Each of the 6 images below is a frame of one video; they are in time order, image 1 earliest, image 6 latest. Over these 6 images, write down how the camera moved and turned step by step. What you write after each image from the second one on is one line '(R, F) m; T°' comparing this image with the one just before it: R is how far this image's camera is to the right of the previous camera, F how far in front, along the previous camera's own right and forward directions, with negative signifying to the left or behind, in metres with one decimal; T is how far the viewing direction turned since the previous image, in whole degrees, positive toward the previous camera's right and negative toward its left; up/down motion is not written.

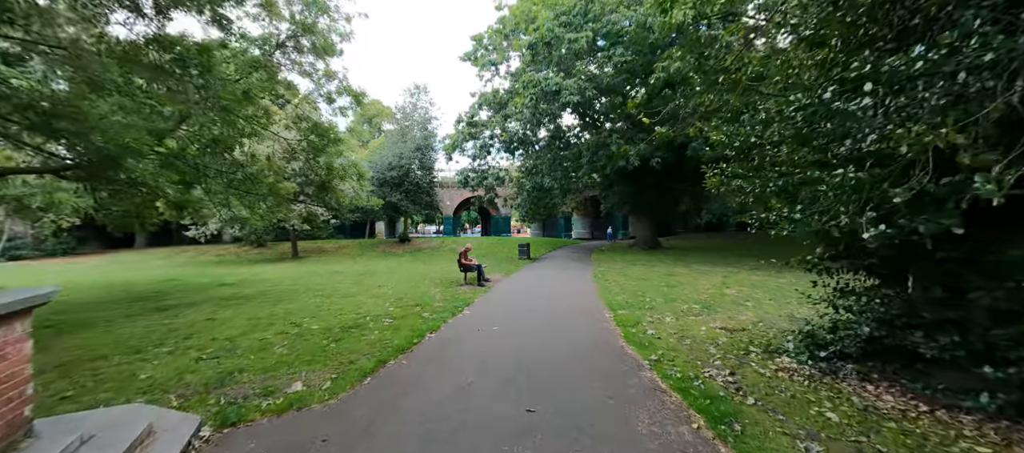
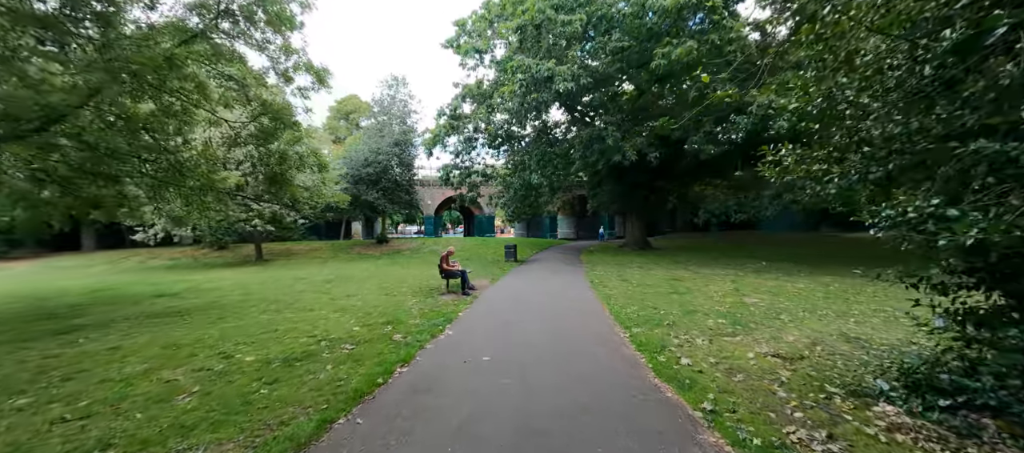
(-0.2, +1.5) m; +2°
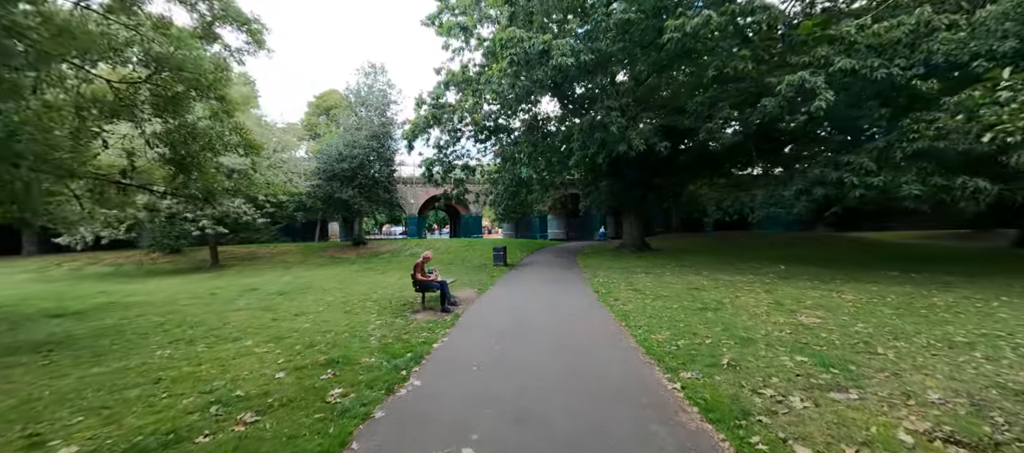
(-0.1, +2.1) m; +2°
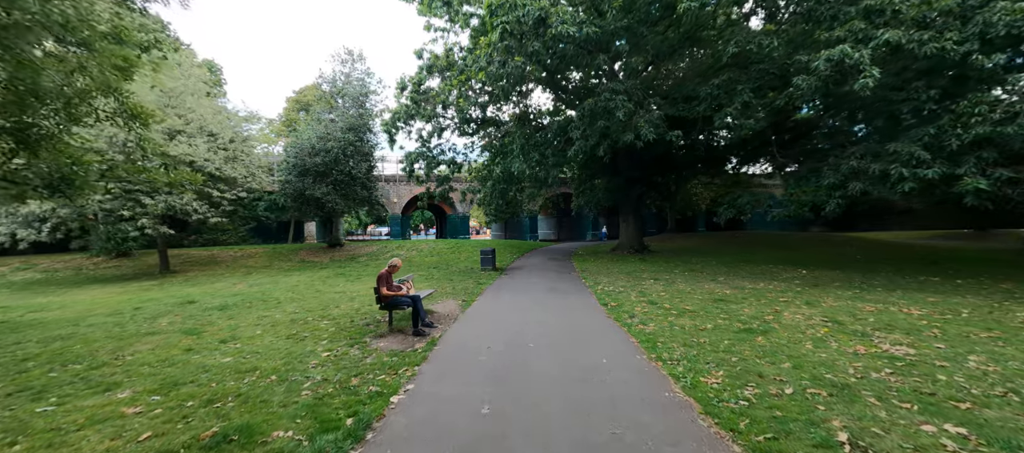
(-0.1, +1.8) m; +2°
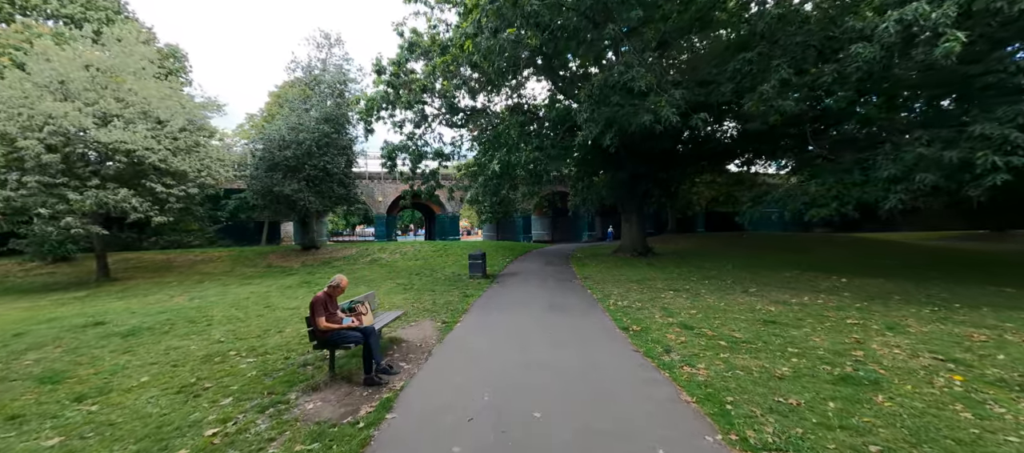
(0.0, +2.0) m; +1°
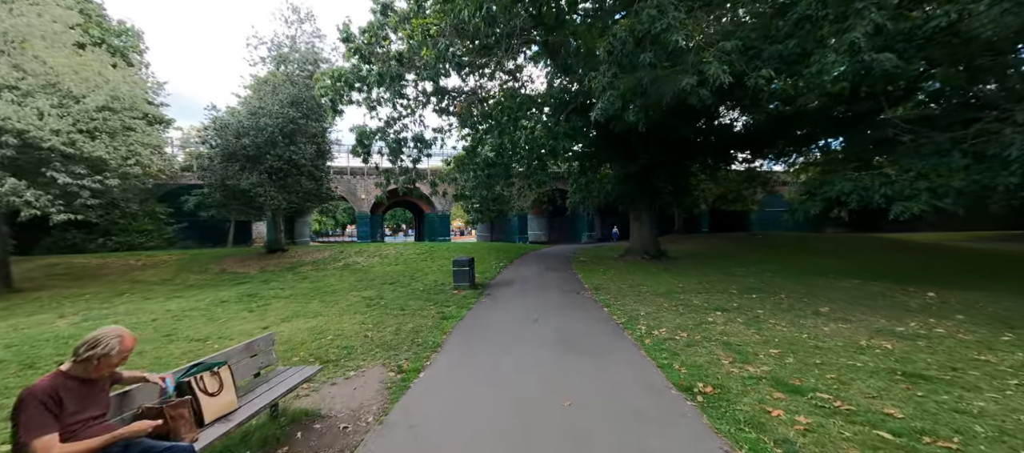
(0.0, +2.6) m; +1°
